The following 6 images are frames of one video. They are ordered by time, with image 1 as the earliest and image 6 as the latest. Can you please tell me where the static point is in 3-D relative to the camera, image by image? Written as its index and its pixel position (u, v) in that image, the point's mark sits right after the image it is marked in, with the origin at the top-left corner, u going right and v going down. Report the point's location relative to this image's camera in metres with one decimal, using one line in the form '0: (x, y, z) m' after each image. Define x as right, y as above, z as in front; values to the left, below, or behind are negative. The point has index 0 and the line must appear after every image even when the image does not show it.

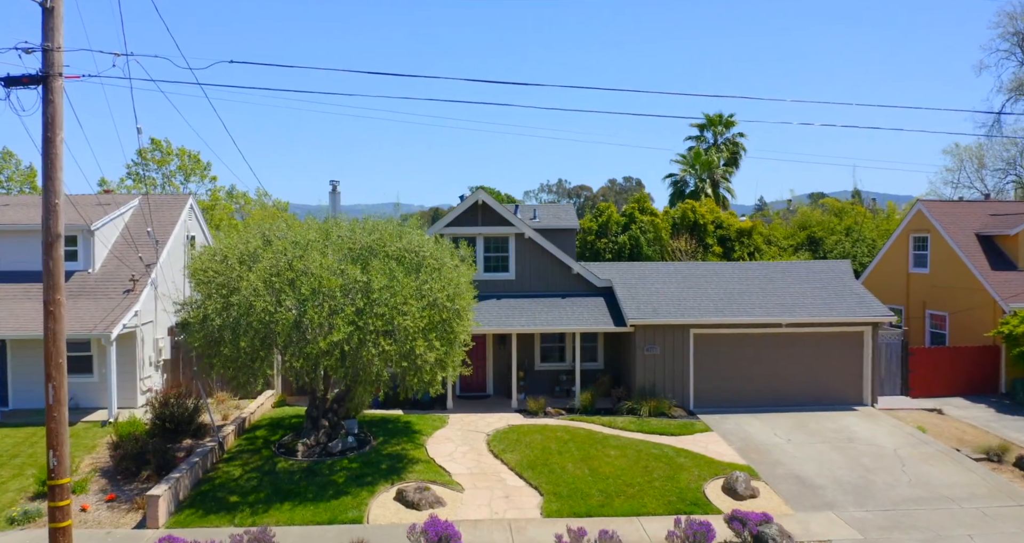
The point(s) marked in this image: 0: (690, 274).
0: (+5.3, 0.0, +18.5) m
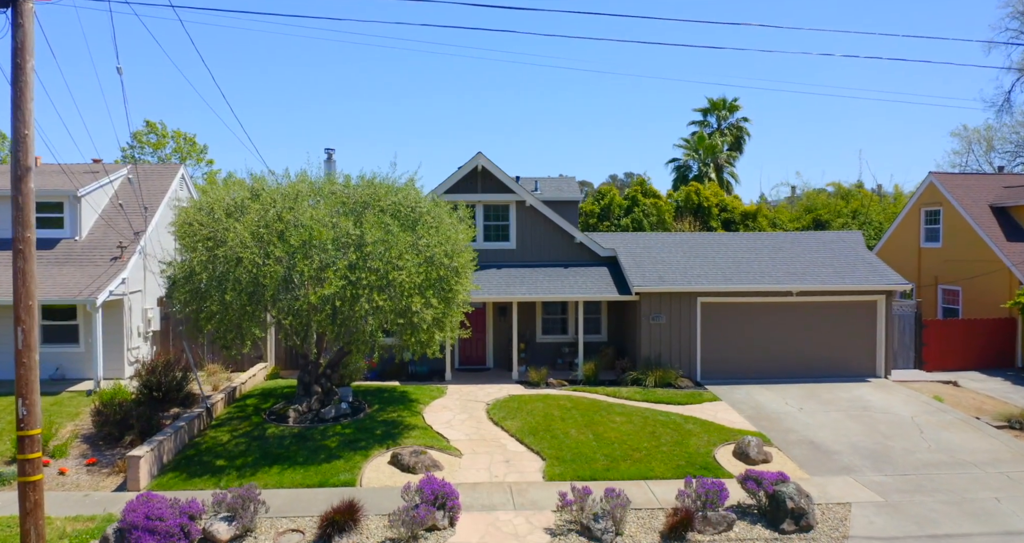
0: (+5.3, +0.8, +17.9) m
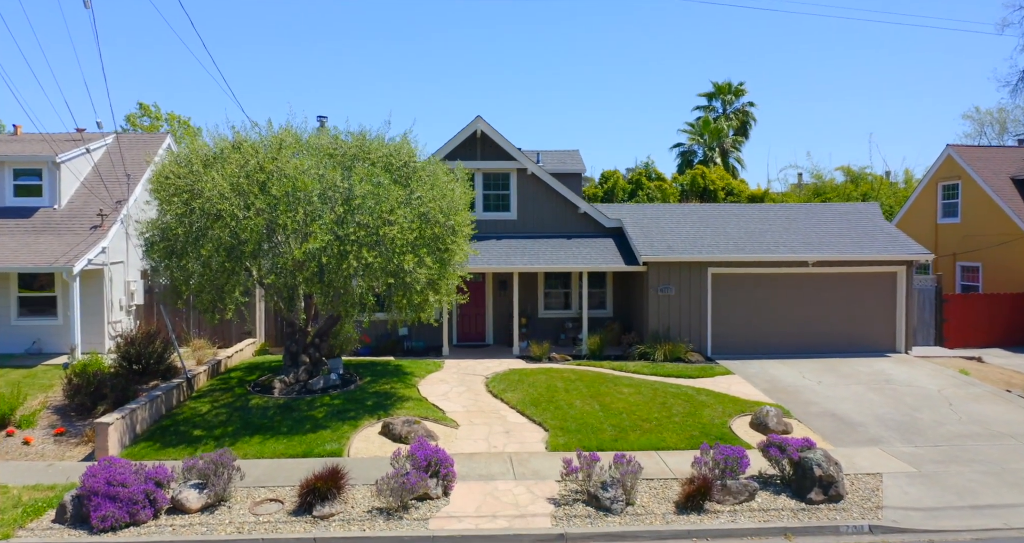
0: (+5.3, +1.6, +17.1) m
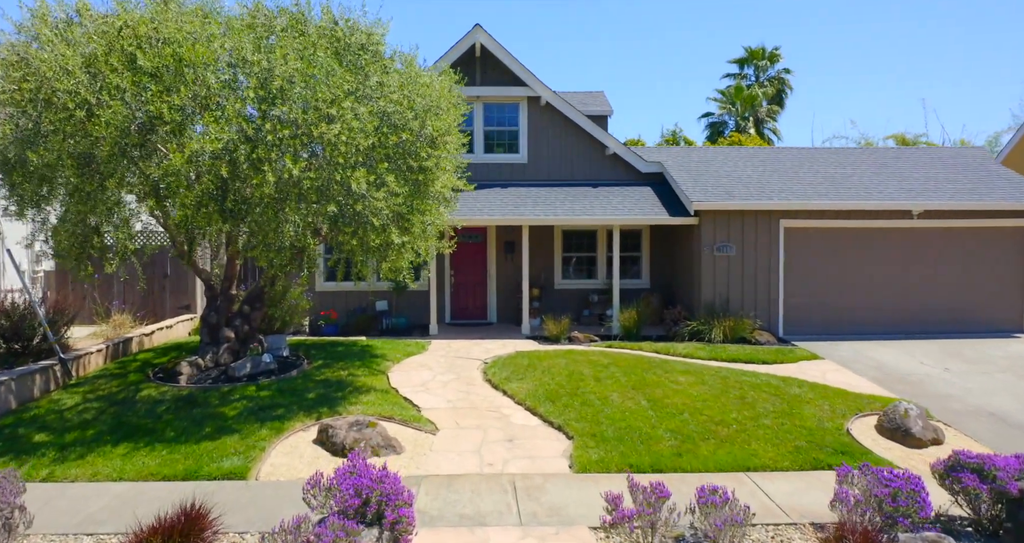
0: (+5.5, +2.5, +13.4) m
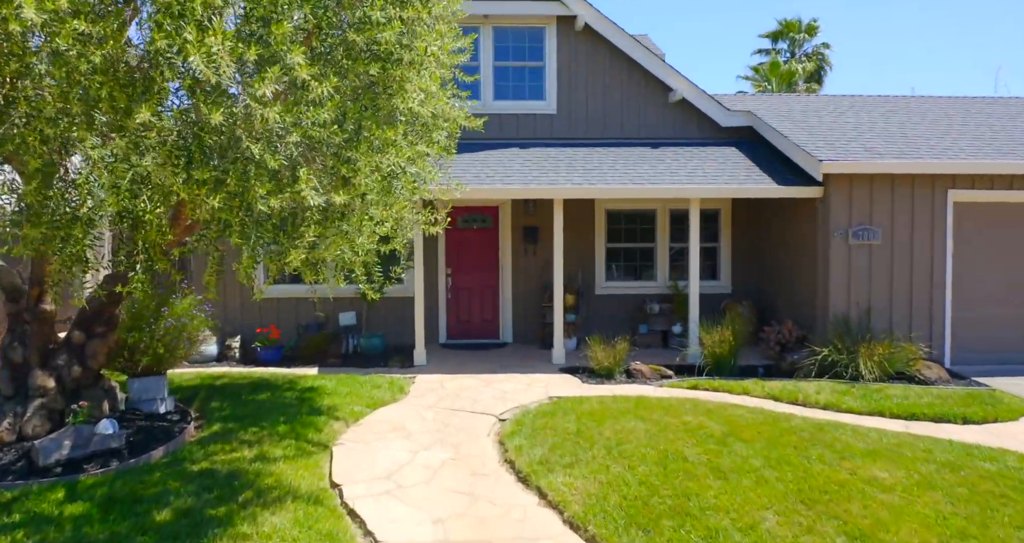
0: (+5.8, +2.5, +9.5) m
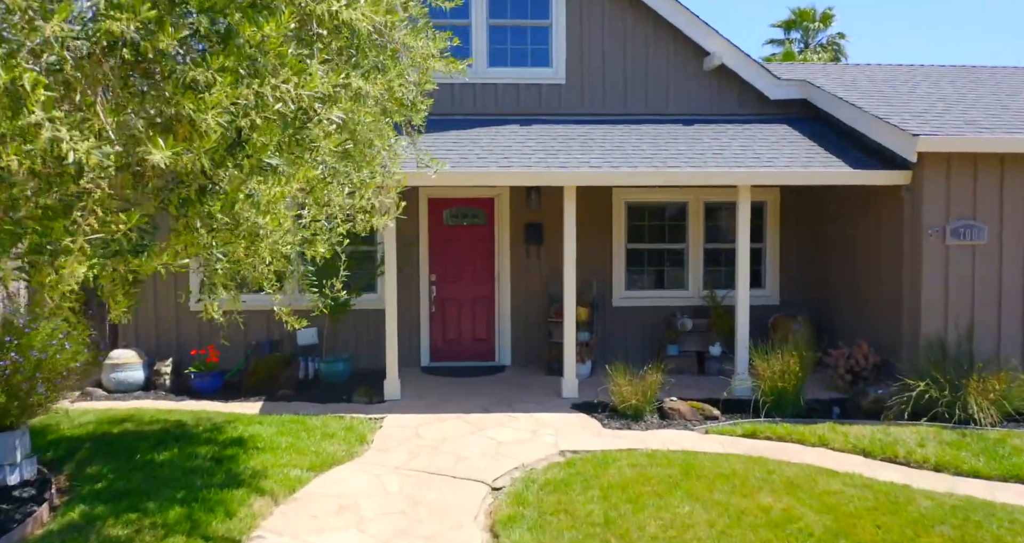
0: (+5.8, +2.4, +7.8) m
